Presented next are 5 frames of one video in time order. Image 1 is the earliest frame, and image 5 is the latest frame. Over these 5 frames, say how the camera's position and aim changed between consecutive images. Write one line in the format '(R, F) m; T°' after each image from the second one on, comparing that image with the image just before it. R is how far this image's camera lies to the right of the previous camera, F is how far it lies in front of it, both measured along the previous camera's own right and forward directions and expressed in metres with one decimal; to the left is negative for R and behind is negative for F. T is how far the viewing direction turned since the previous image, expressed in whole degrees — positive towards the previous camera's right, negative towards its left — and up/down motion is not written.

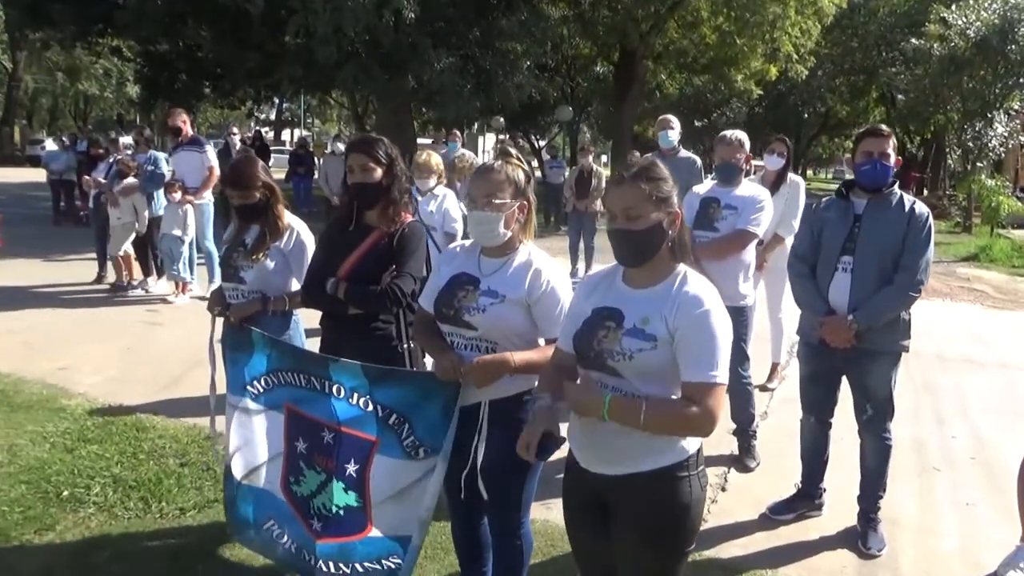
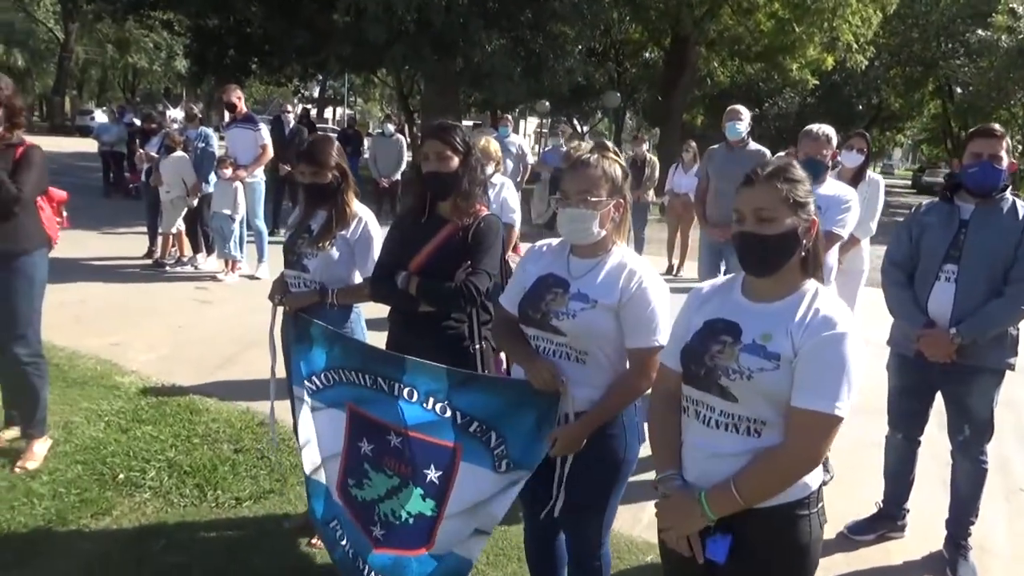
(-0.2, +0.2) m; -3°
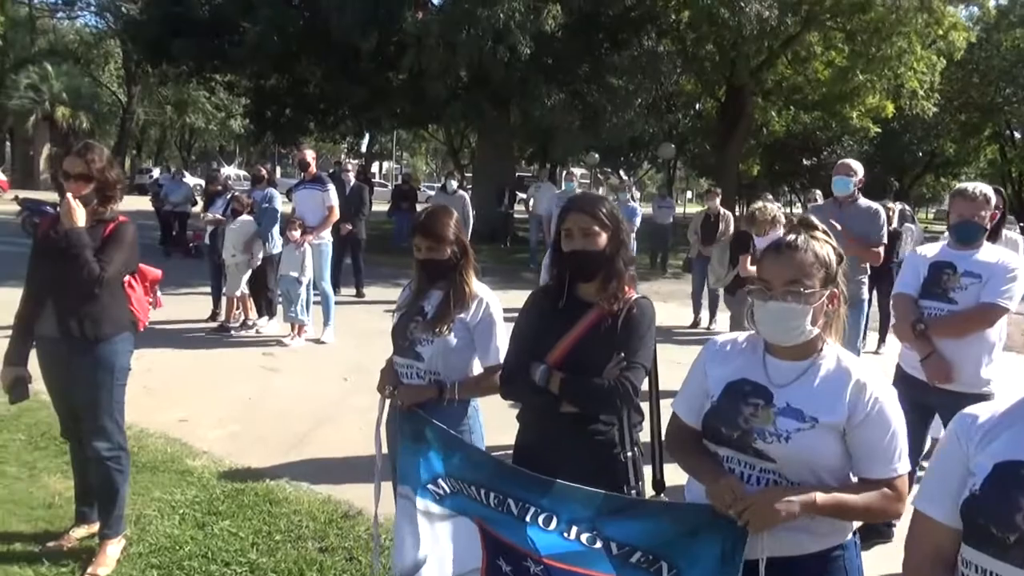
(-0.4, +0.5) m; -3°
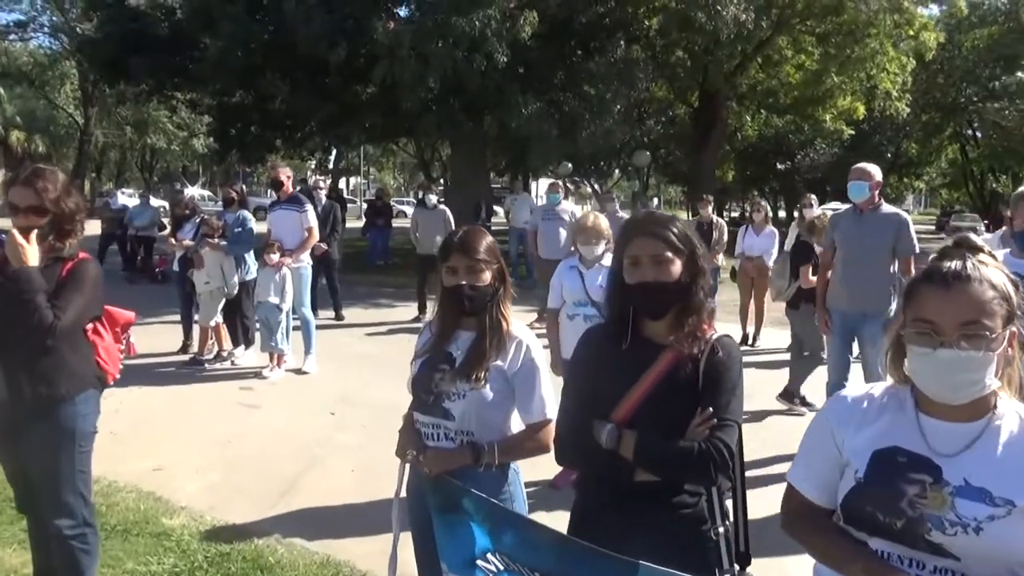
(-0.3, +0.5) m; +2°
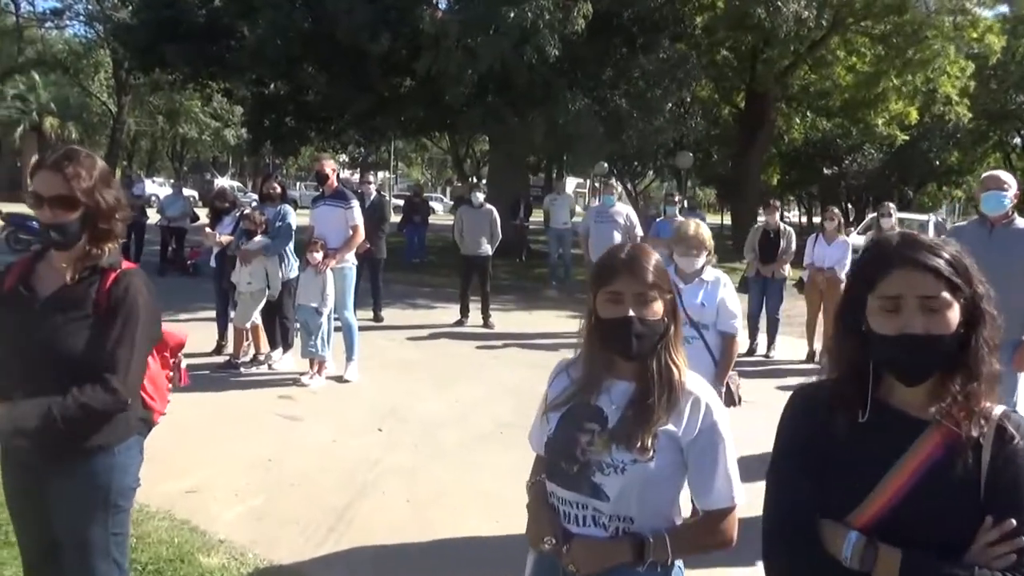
(-0.4, +0.7) m; -2°
